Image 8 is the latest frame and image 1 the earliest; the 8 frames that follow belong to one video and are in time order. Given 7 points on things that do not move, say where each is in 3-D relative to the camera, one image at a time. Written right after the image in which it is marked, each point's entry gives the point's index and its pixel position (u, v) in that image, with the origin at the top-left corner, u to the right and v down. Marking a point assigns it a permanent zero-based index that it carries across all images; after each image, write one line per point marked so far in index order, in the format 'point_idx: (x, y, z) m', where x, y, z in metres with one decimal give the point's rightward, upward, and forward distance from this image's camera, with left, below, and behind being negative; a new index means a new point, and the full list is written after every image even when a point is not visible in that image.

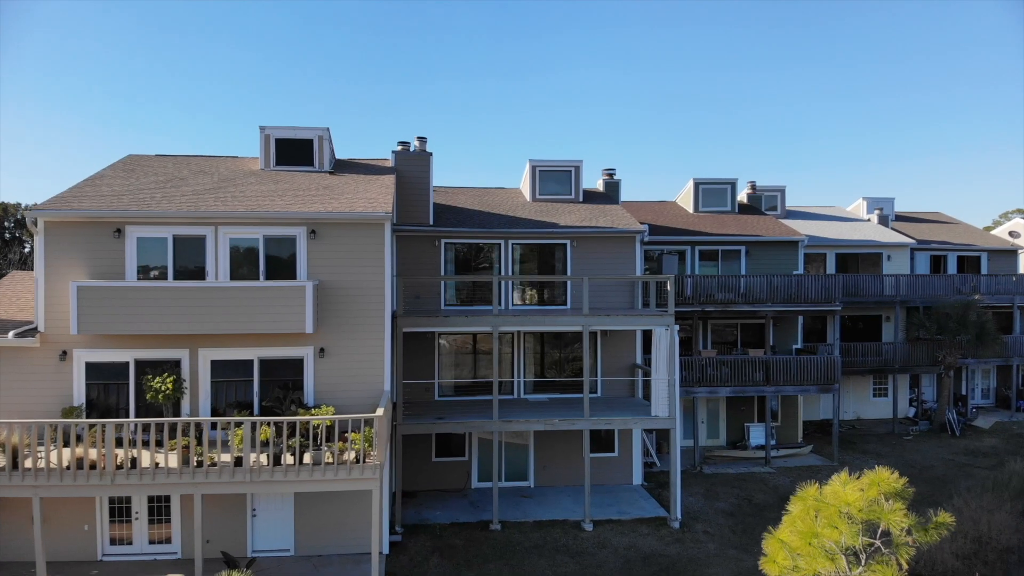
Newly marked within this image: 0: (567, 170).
0: (+1.9, +4.0, +19.7) m
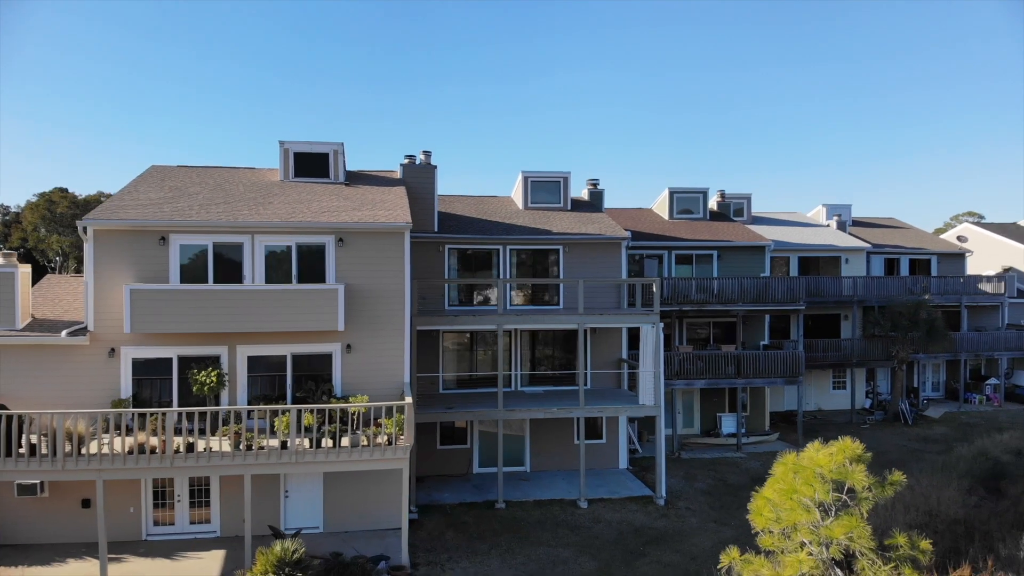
0: (+1.7, +4.0, +21.3) m
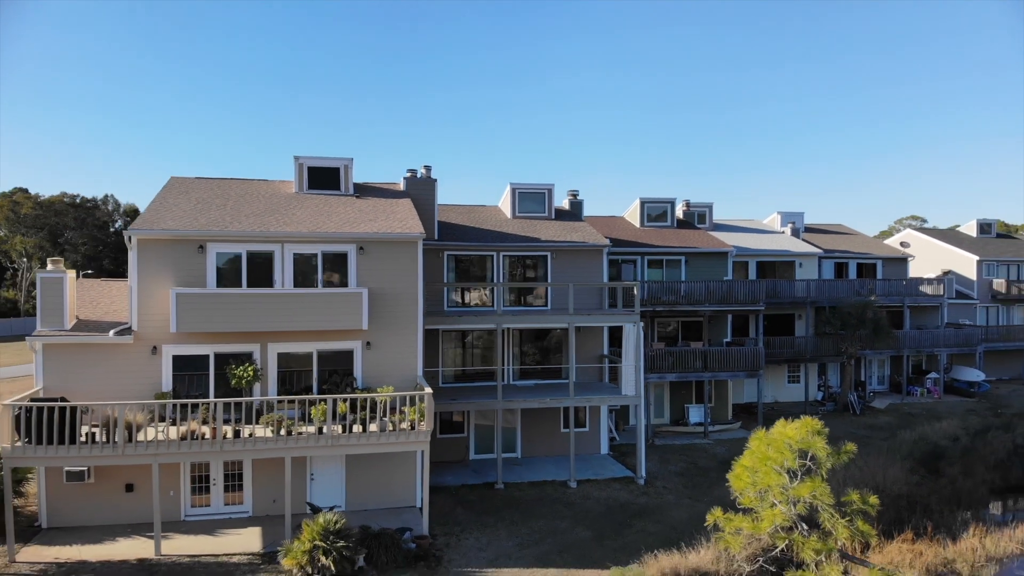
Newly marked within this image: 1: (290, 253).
0: (+1.2, +3.9, +23.1) m
1: (-5.5, +0.9, +14.0) m
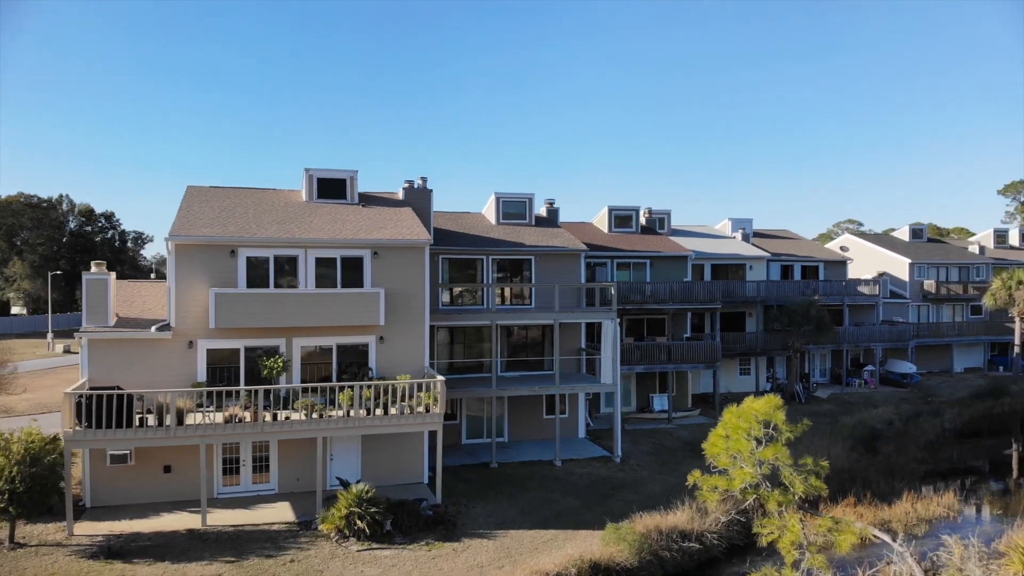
0: (+0.5, +3.9, +25.2) m
1: (-5.5, +0.8, +15.7) m
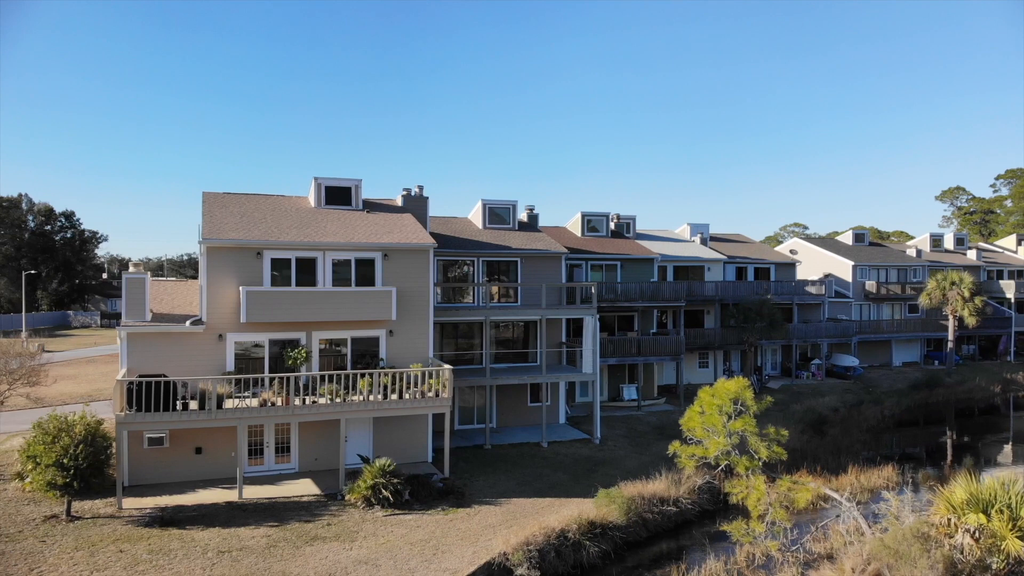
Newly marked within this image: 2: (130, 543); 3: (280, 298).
0: (-0.3, +3.9, +27.2) m
1: (-5.5, +0.9, +17.3) m
2: (-7.9, -5.3, +11.8) m
3: (-6.6, -0.3, +16.2) m
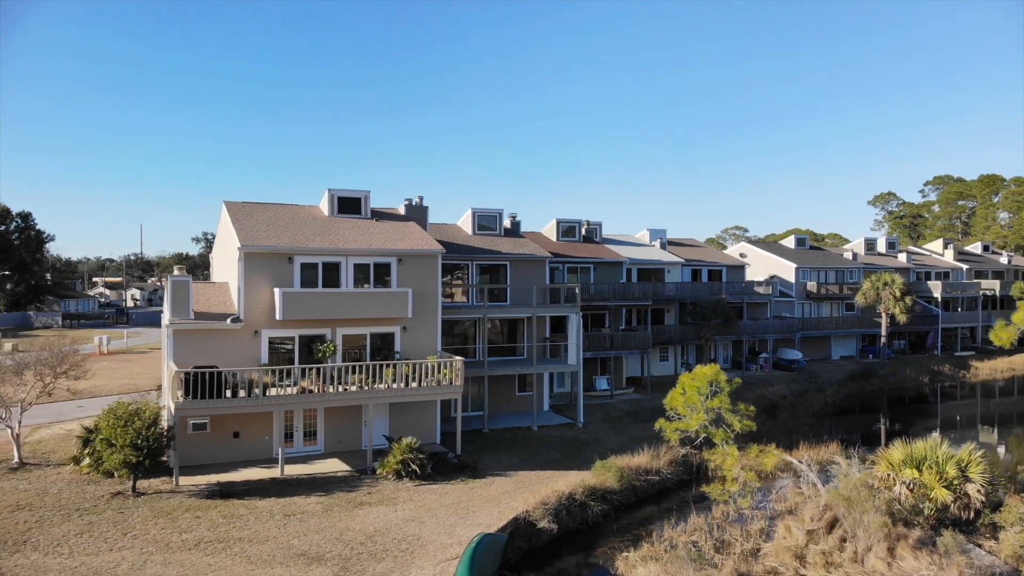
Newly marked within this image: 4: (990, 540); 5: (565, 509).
0: (-0.9, +3.9, +29.5) m
1: (-5.4, +0.9, +19.2) m
2: (-7.3, -5.3, +13.5) m
3: (-6.4, -0.3, +18.0) m
4: (+12.6, -6.5, +14.7) m
5: (+1.4, -6.0, +15.6) m
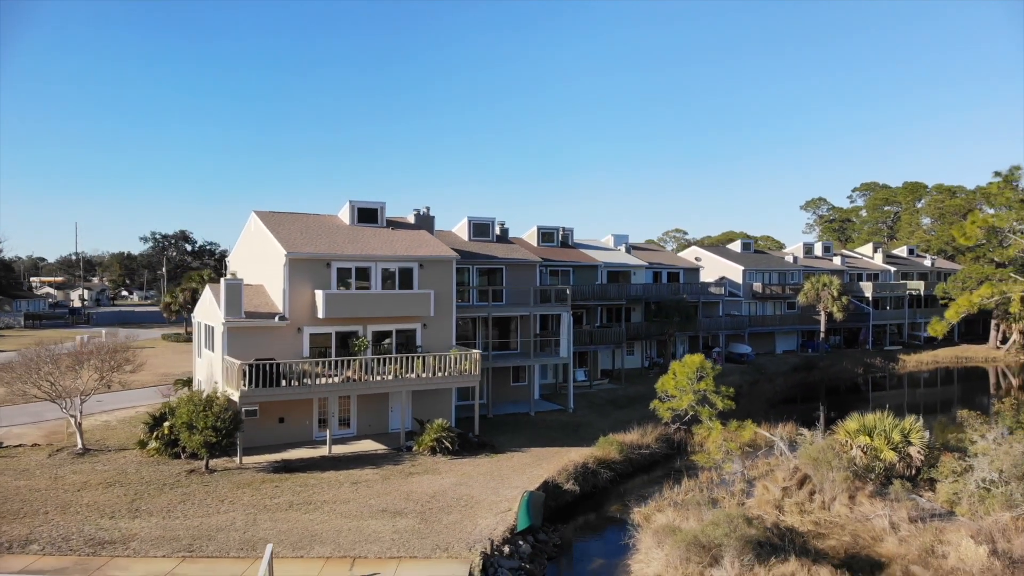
0: (-1.3, +4.0, +31.9) m
1: (-4.9, +0.9, +21.2) m
2: (-6.3, -5.2, +15.5) m
3: (-5.8, -0.2, +20.0) m
4: (+13.4, -6.5, +18.3) m
5: (+2.2, -6.0, +18.3) m
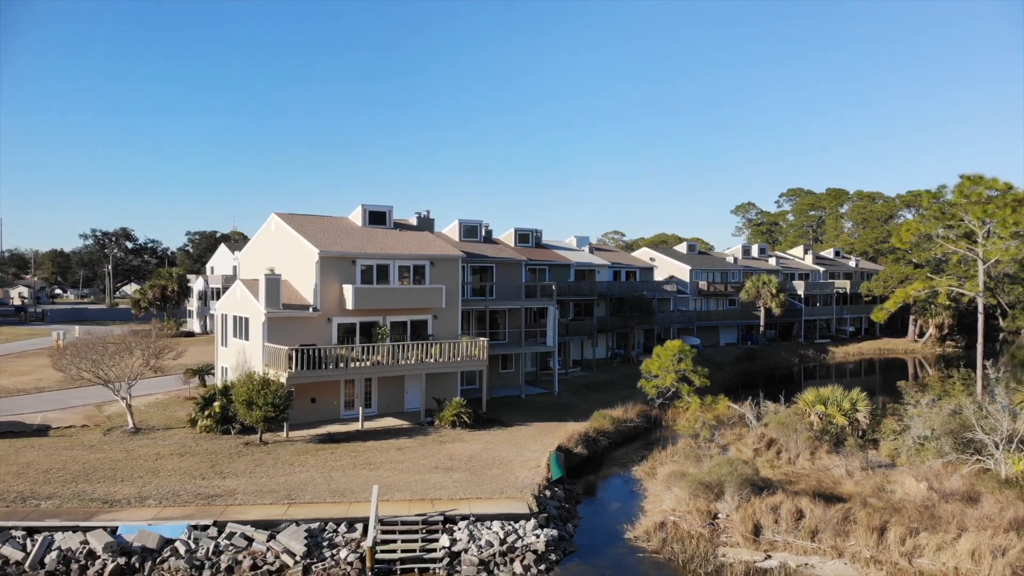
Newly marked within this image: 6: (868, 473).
0: (-2.1, +4.3, +34.2) m
1: (-4.6, +1.2, +23.3) m
2: (-5.5, -4.9, +17.5) m
3: (-5.4, +0.1, +22.0) m
4: (+13.9, -6.1, +22.1) m
5: (+2.7, -5.7, +21.0) m
6: (+11.7, -6.1, +18.9) m
